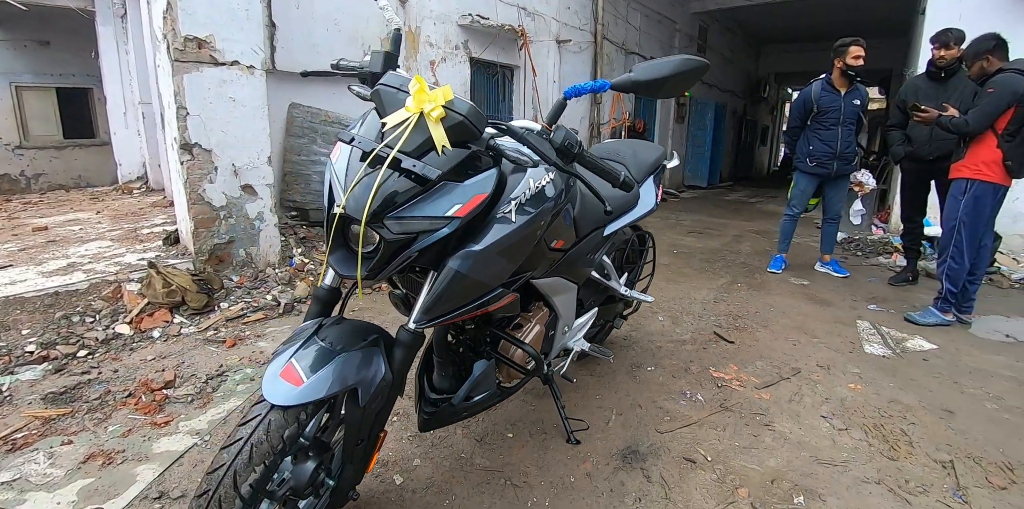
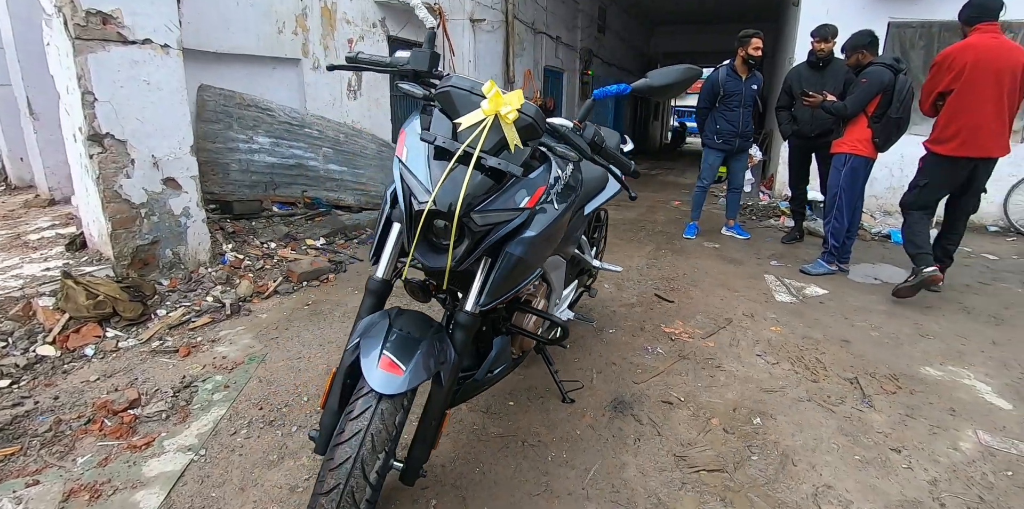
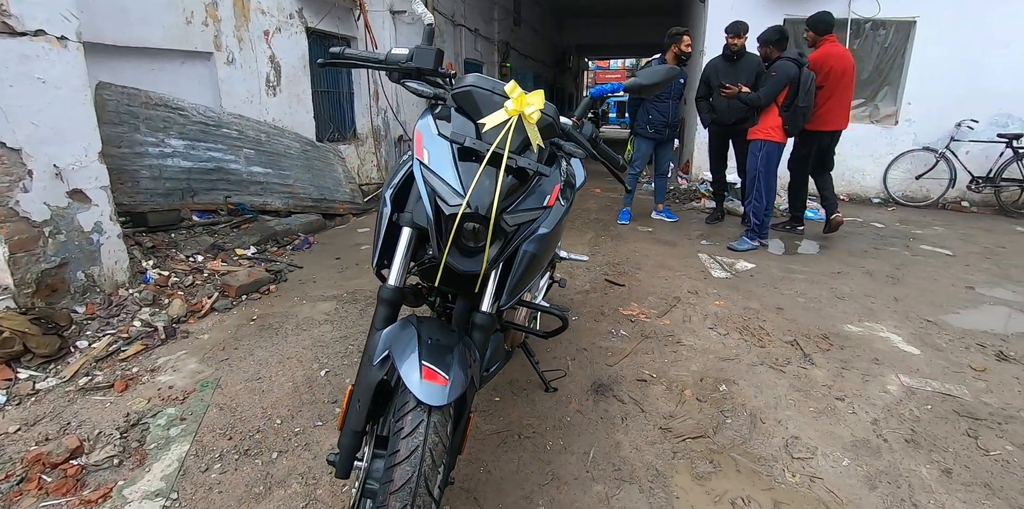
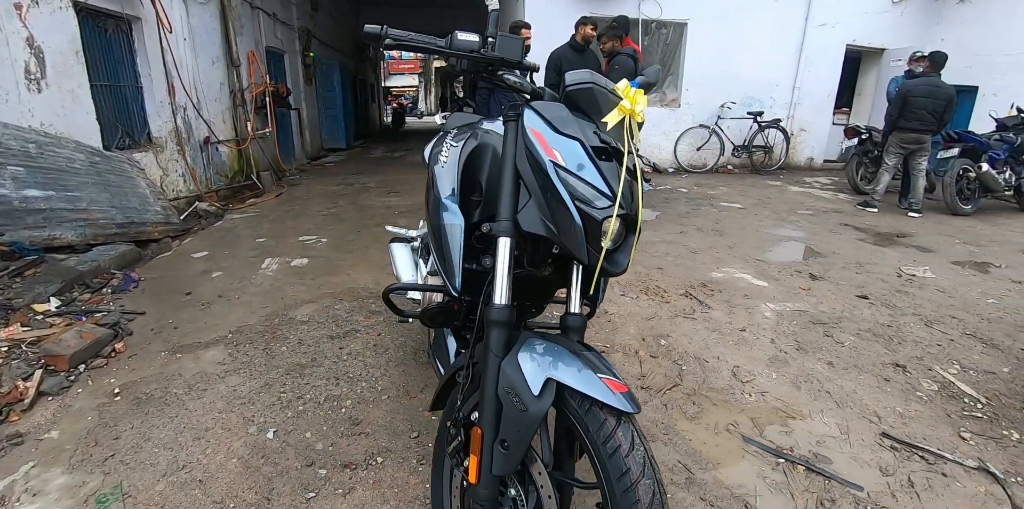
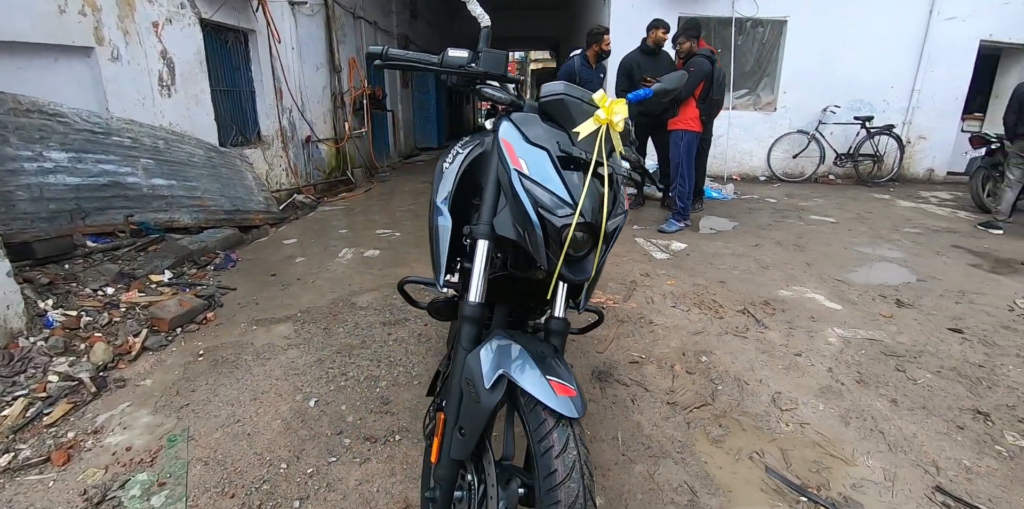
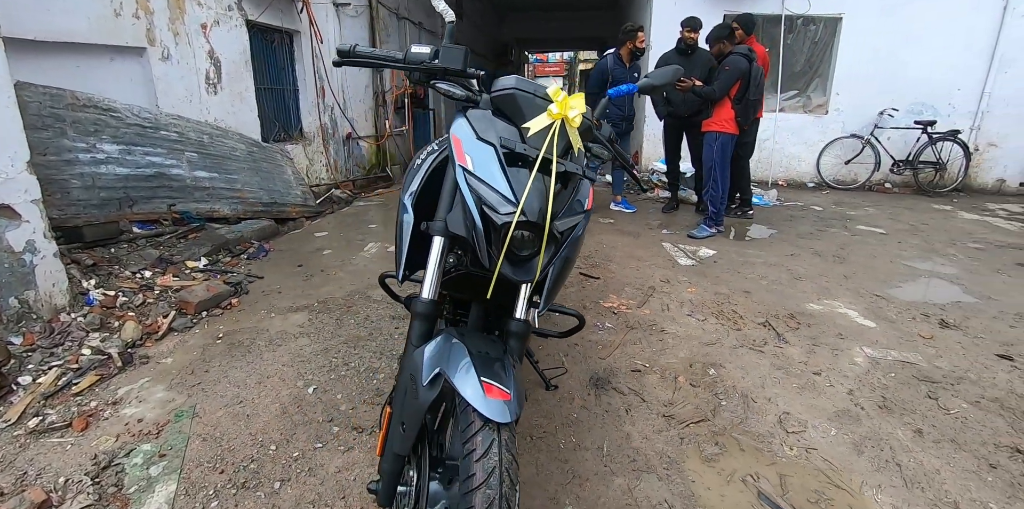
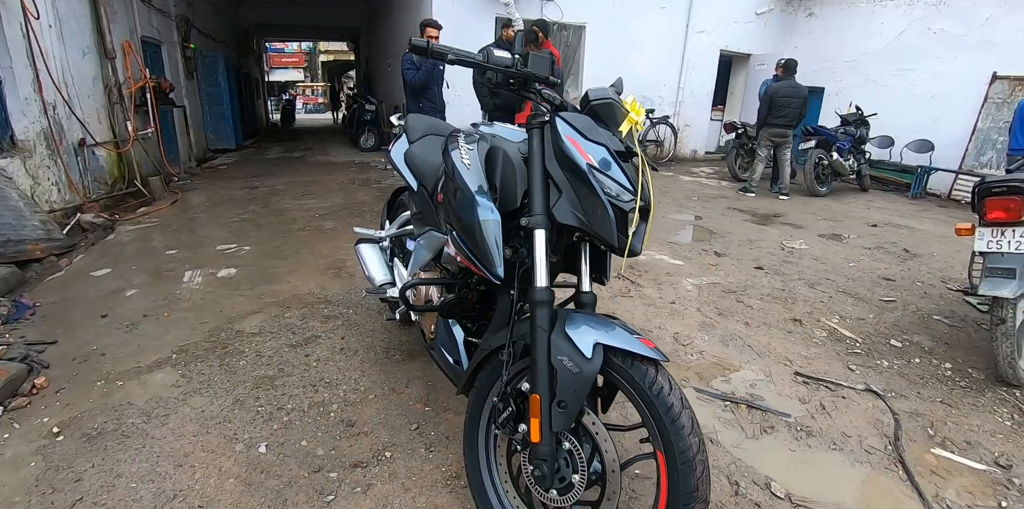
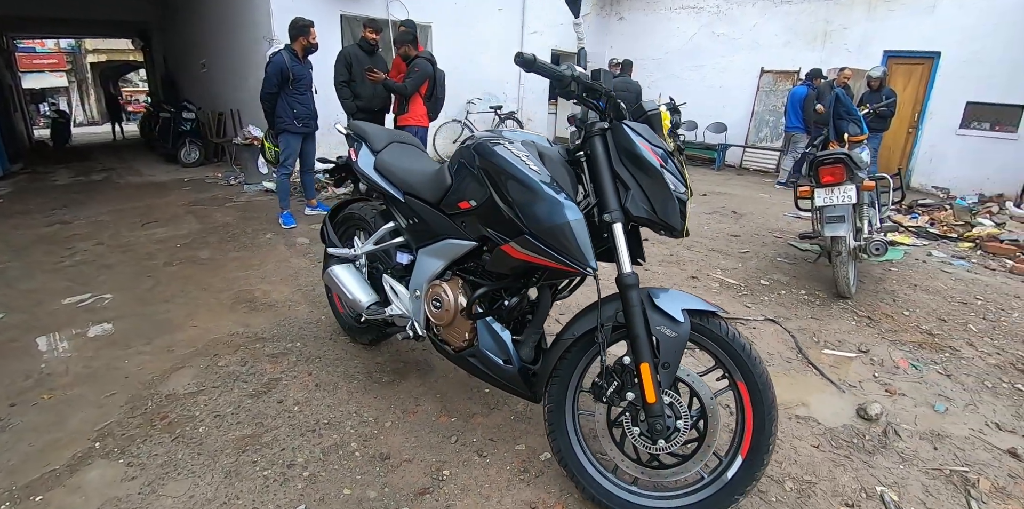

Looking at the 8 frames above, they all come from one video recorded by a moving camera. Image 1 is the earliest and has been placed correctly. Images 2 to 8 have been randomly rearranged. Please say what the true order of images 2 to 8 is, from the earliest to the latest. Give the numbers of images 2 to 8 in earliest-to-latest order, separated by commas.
2, 3, 6, 5, 4, 7, 8
